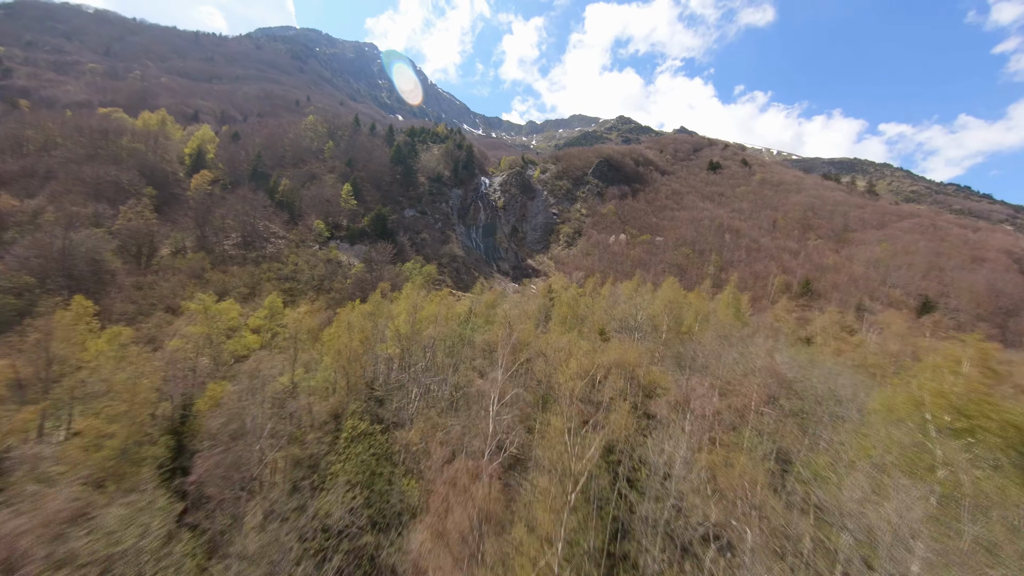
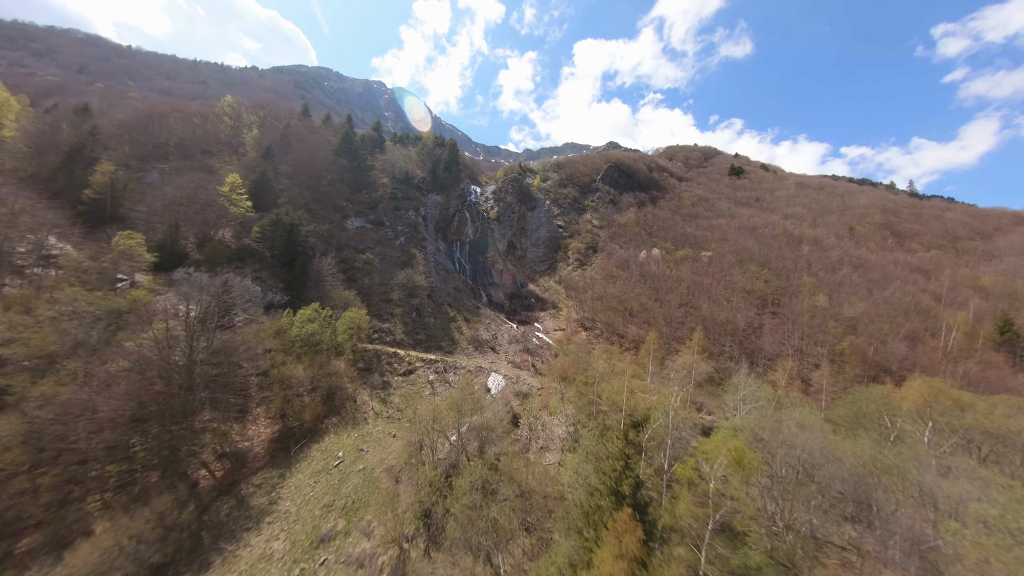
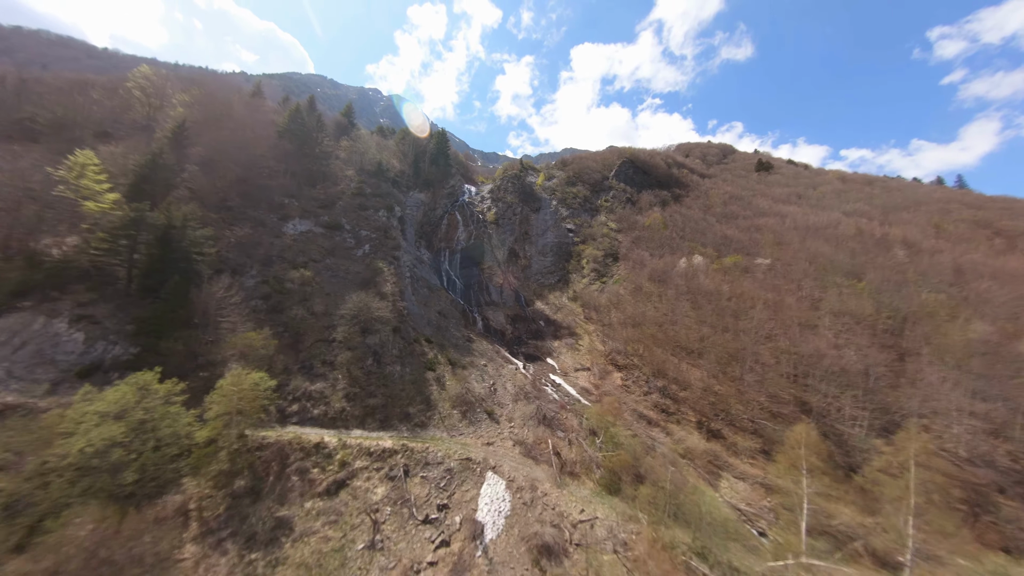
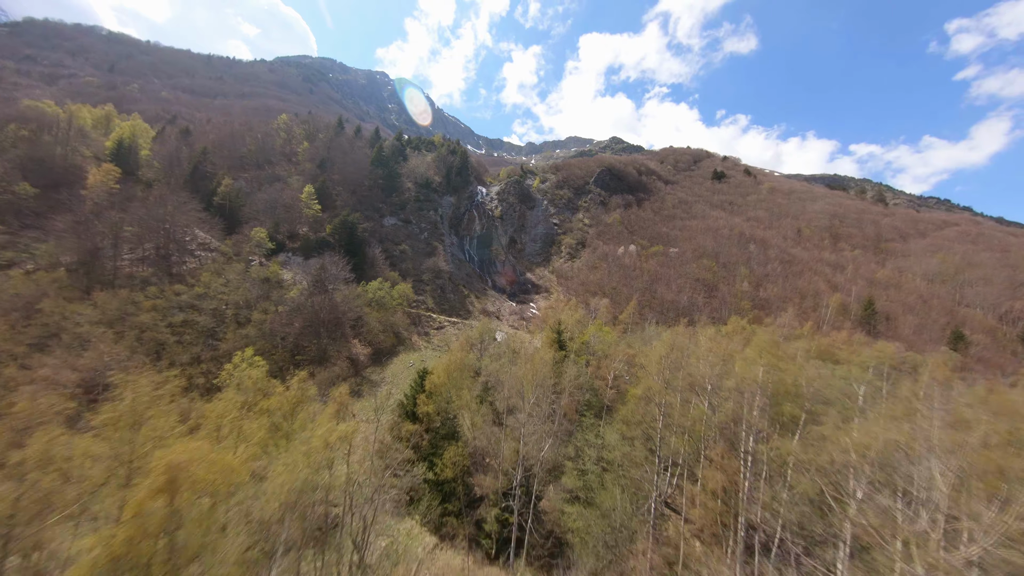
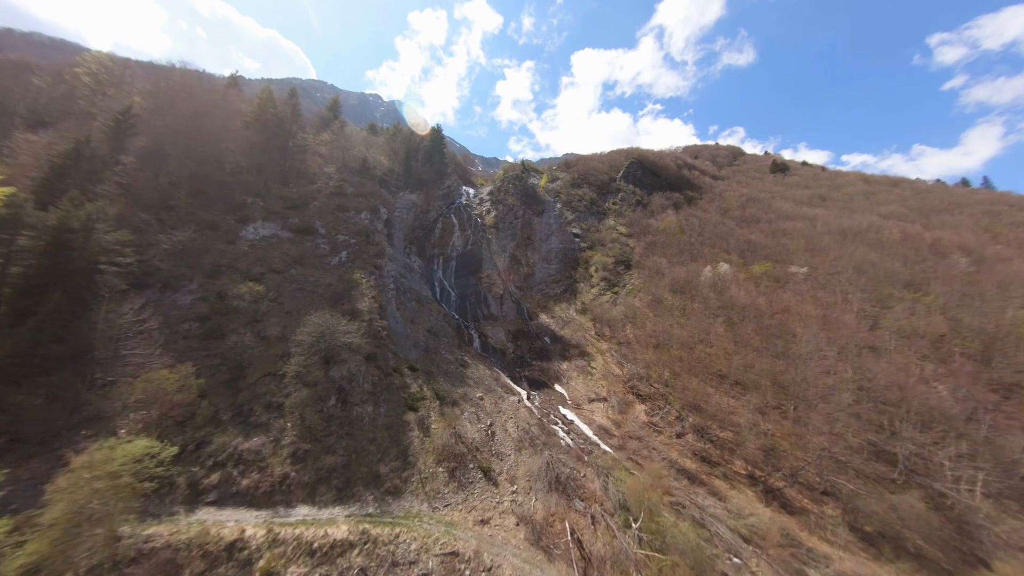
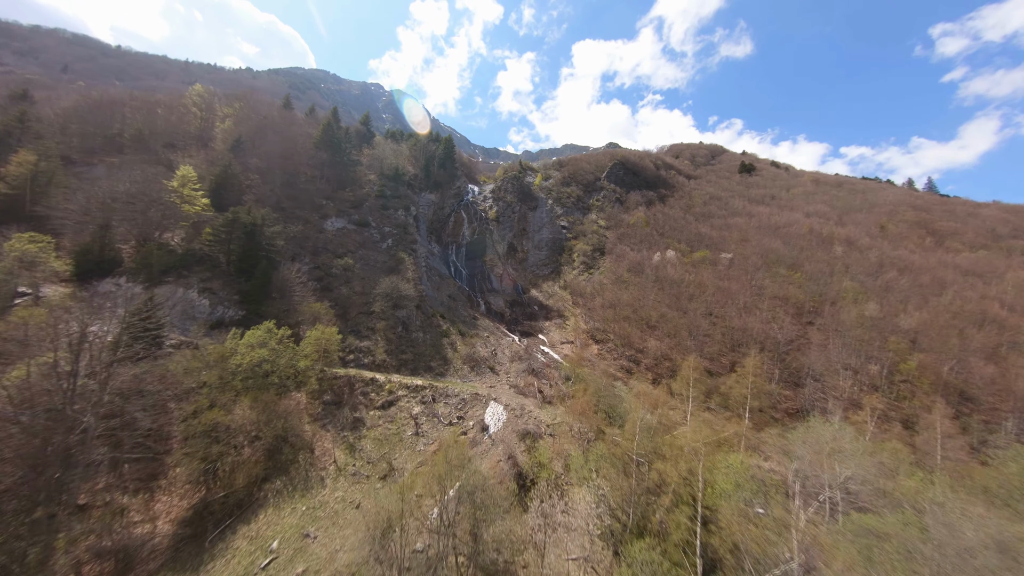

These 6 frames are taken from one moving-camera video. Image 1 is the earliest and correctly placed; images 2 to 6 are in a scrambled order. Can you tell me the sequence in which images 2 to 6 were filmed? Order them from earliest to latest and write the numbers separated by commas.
4, 2, 6, 3, 5
